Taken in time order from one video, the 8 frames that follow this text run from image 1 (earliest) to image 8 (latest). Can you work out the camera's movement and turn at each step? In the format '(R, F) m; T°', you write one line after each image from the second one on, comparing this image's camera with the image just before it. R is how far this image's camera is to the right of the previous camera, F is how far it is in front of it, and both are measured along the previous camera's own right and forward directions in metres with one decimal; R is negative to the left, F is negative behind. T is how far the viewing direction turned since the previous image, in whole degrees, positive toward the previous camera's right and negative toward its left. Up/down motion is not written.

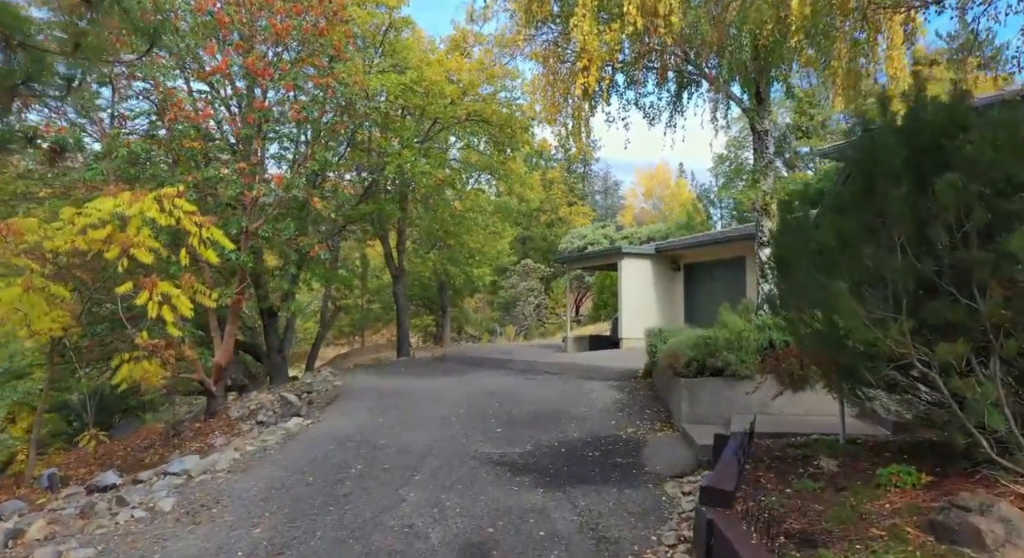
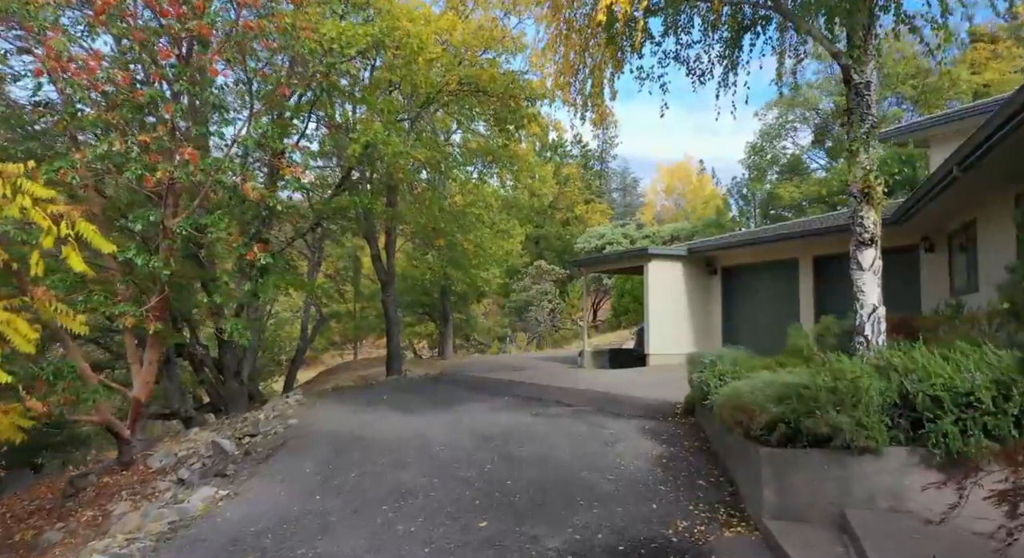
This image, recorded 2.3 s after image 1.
(+0.2, +2.2) m; -2°
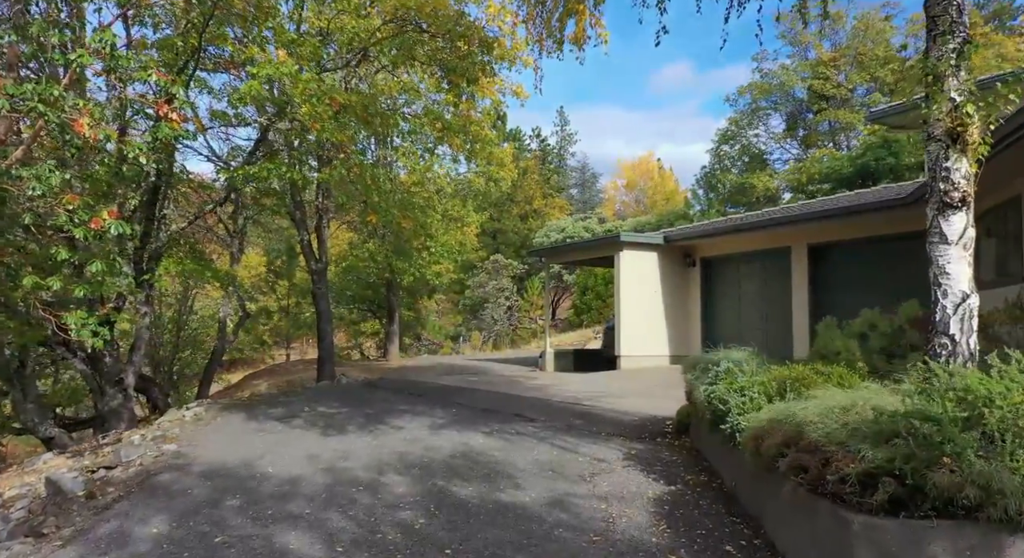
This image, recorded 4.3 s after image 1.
(+0.1, +1.7) m; +4°
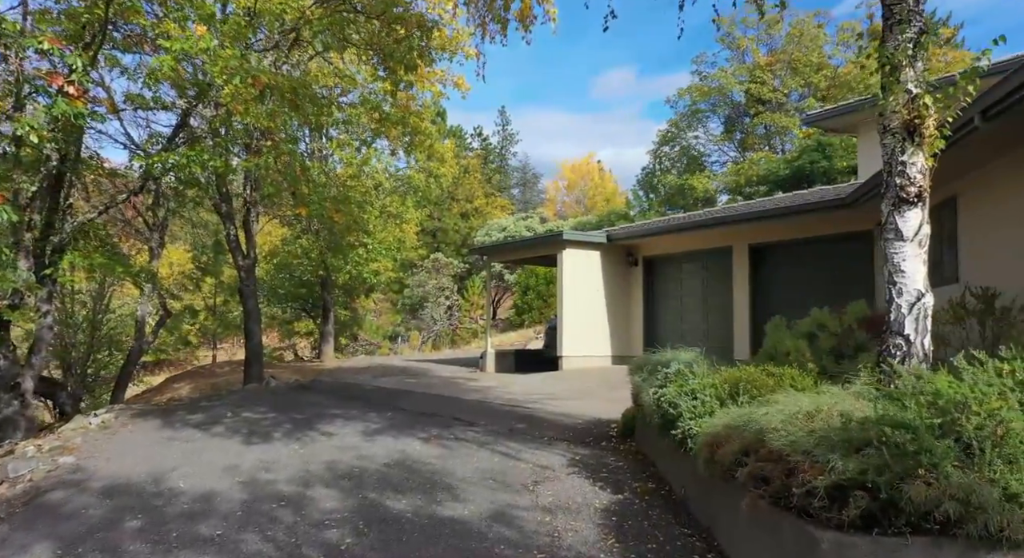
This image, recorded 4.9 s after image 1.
(0.0, +0.4) m; +6°
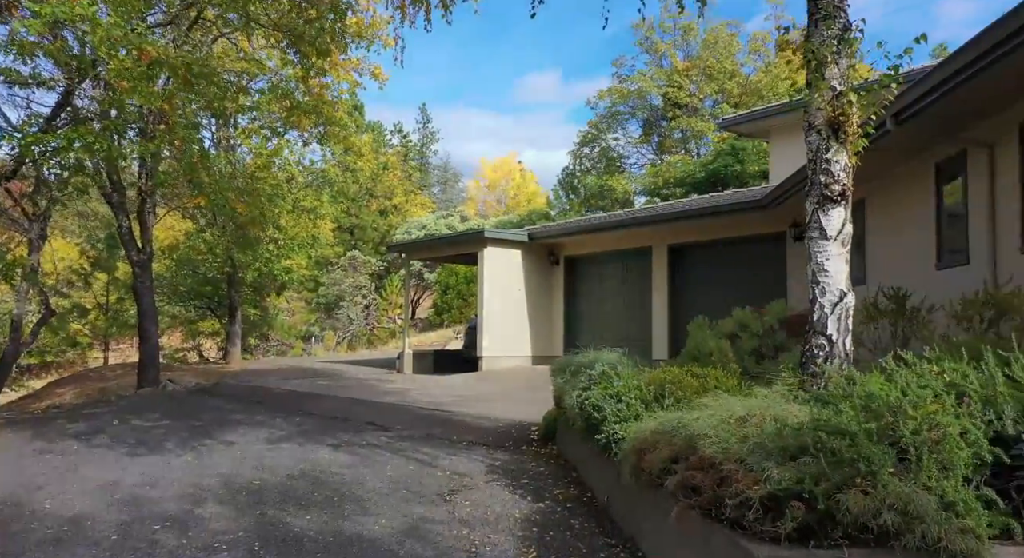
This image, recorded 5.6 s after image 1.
(0.0, +0.3) m; +7°
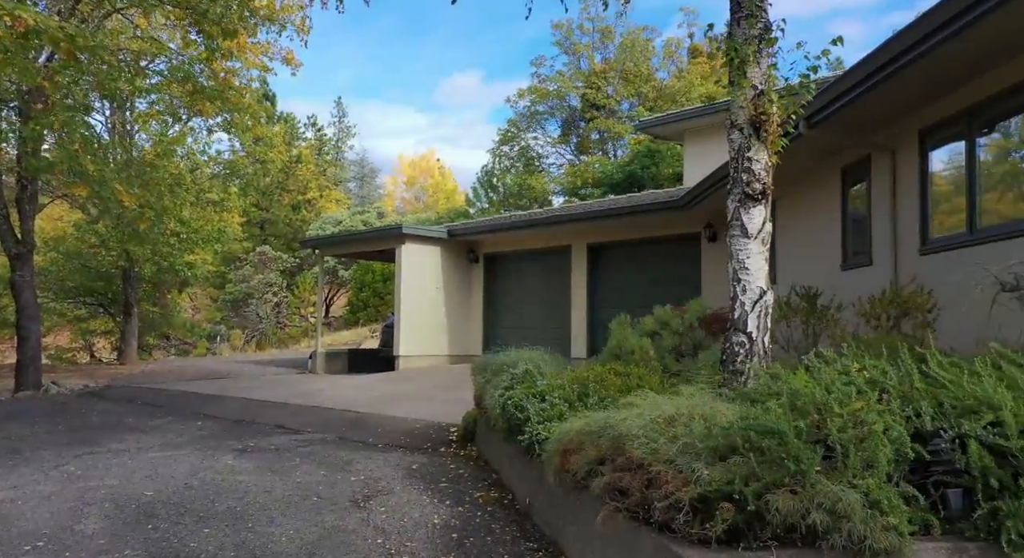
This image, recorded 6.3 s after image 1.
(0.0, +0.2) m; +7°
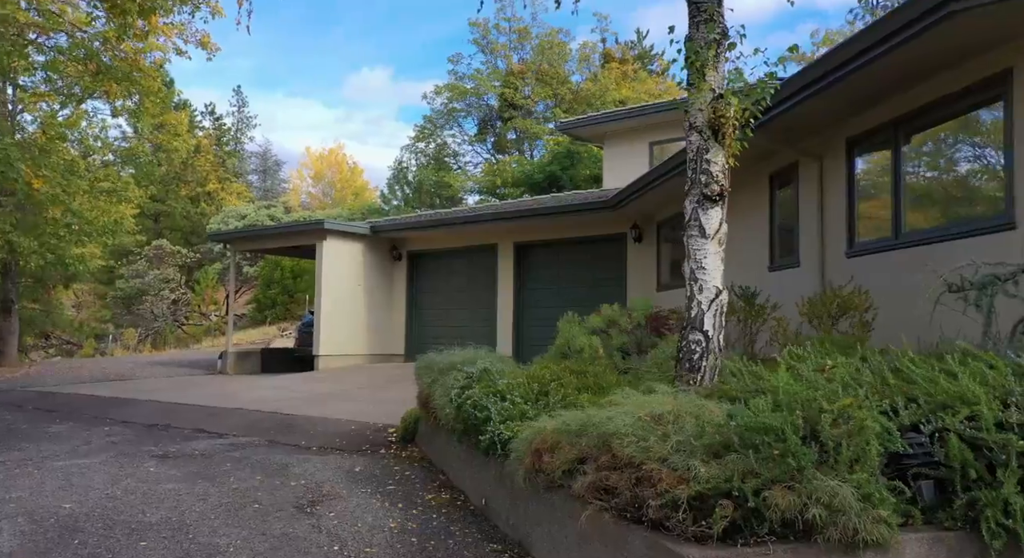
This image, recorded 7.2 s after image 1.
(-0.3, +0.1) m; +7°
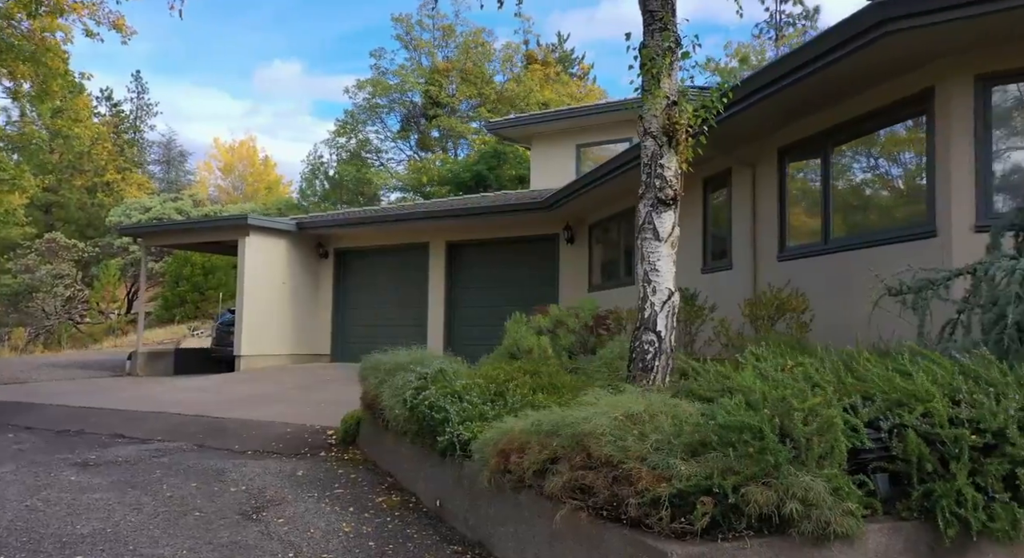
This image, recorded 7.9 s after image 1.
(-0.2, 0.0) m; +6°
